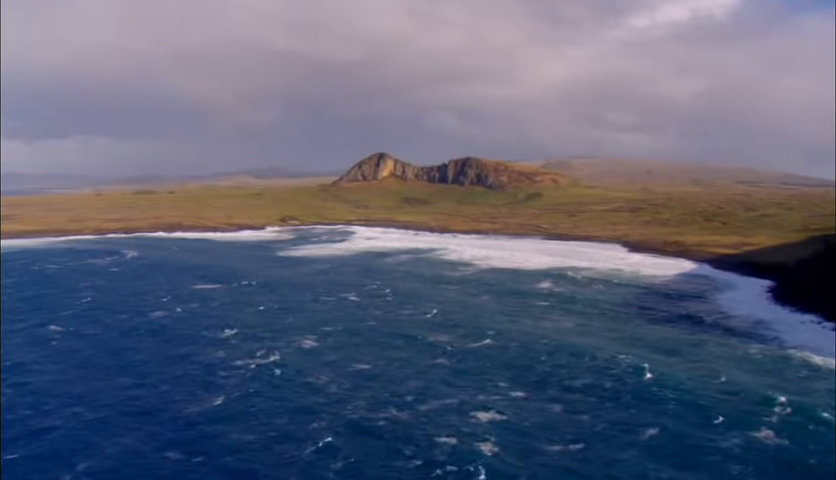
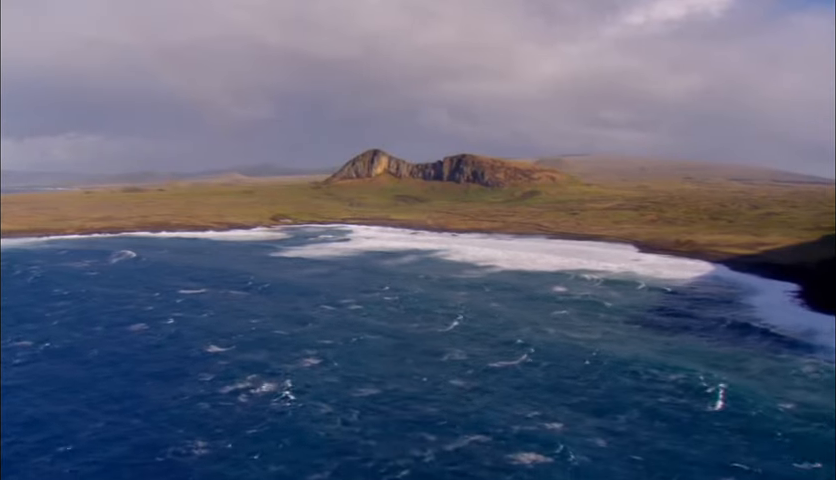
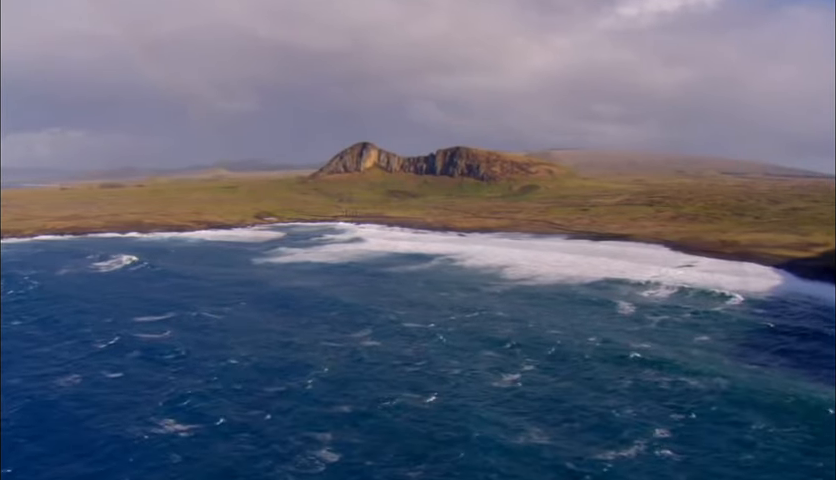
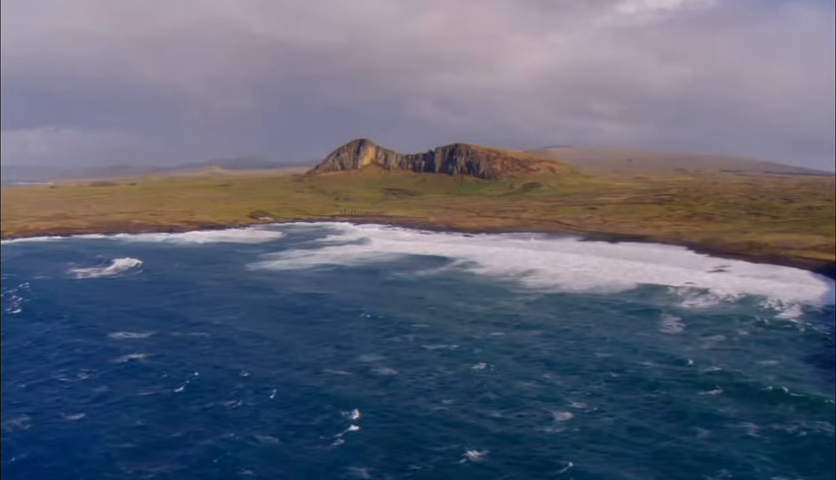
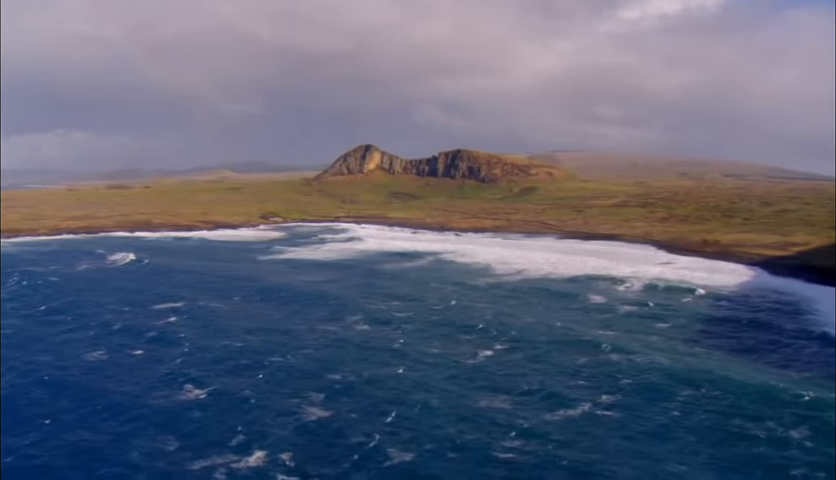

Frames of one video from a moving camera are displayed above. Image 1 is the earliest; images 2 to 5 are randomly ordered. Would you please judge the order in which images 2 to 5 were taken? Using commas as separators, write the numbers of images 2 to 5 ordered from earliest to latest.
2, 5, 3, 4
